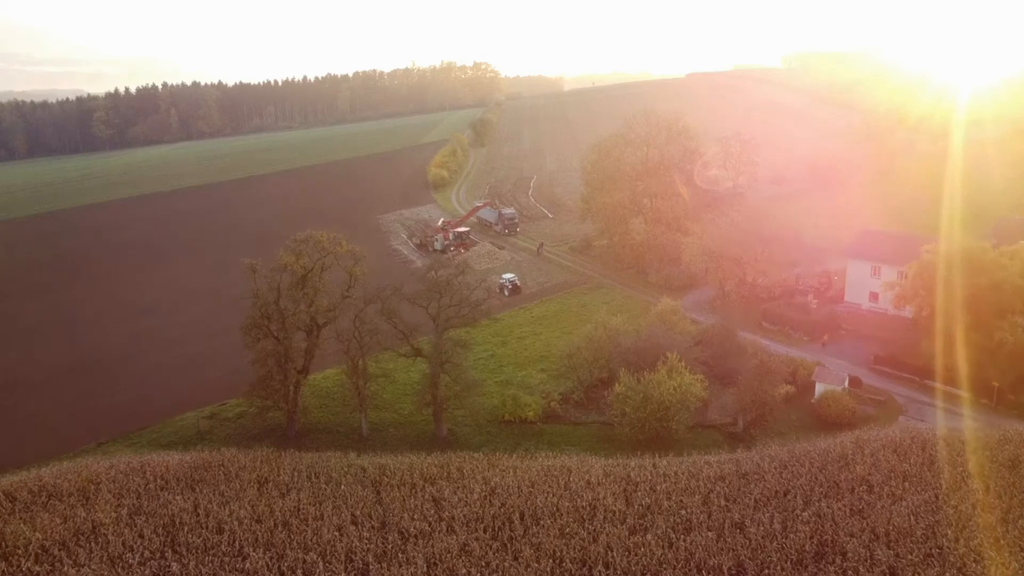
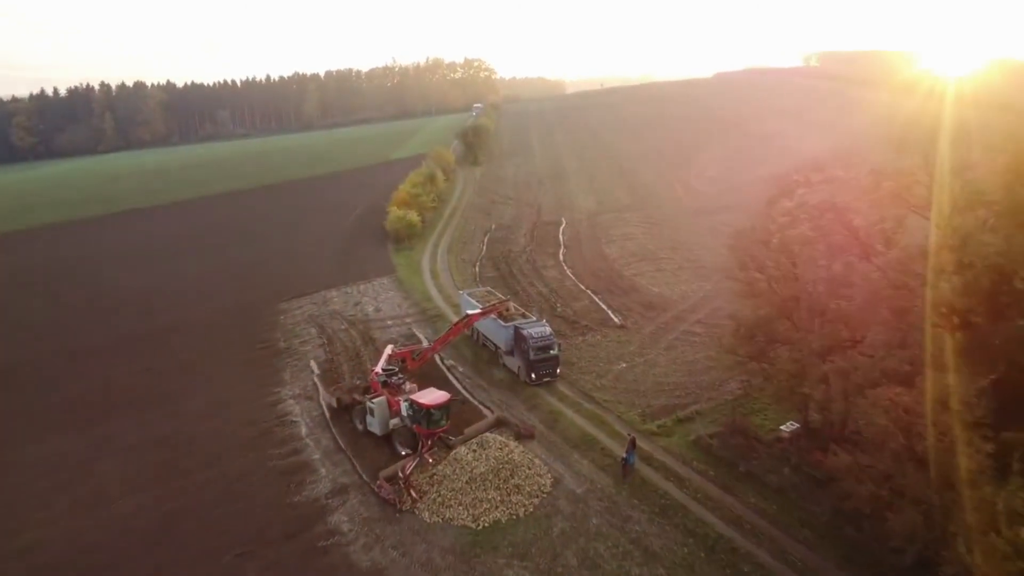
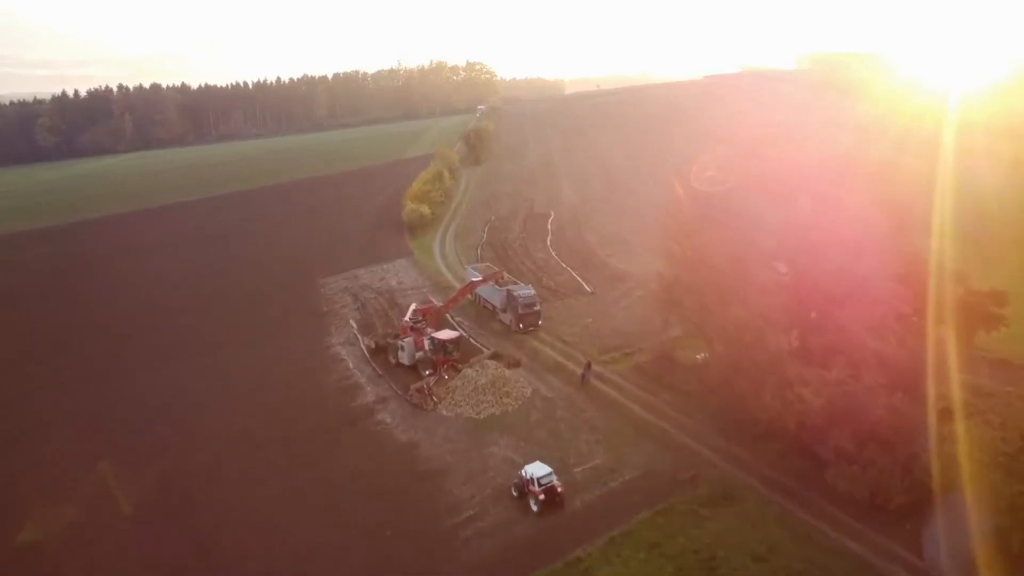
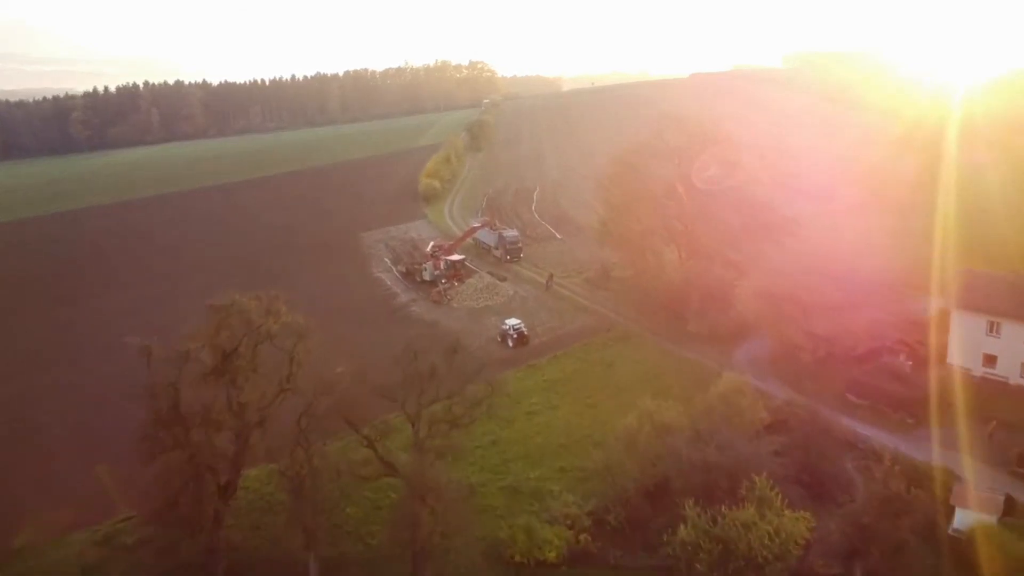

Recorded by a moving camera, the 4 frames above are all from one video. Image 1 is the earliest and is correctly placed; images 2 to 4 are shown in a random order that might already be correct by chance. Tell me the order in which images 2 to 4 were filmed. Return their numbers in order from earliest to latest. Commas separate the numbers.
4, 3, 2
